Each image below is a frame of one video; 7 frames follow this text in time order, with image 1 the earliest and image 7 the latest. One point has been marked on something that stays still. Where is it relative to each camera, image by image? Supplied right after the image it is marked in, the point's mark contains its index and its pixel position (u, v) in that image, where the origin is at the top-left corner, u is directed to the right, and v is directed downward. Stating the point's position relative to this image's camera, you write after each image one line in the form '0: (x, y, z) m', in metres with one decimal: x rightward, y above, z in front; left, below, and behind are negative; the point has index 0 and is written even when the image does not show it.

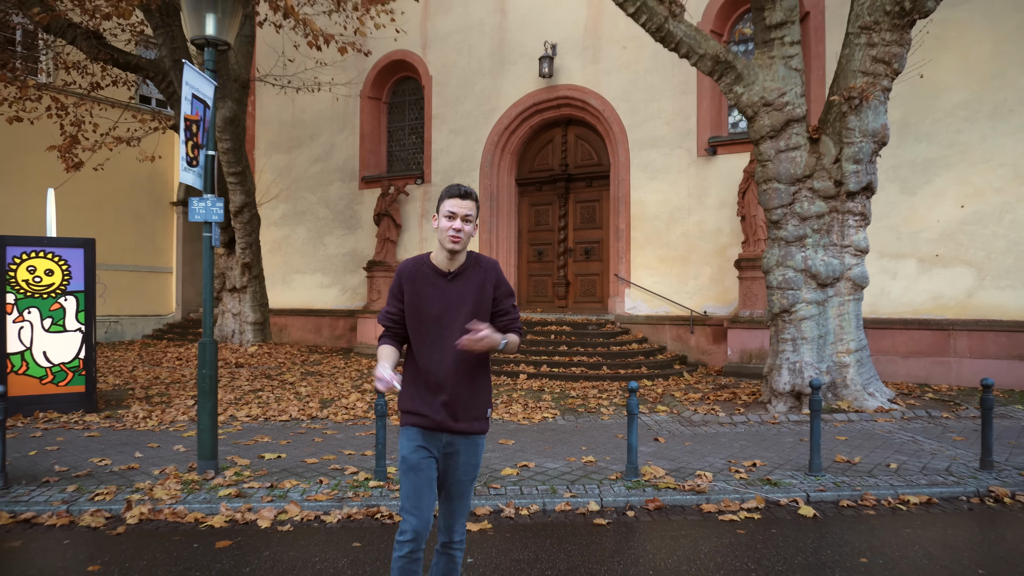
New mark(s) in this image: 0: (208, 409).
0: (-2.6, -1.0, +5.7) m
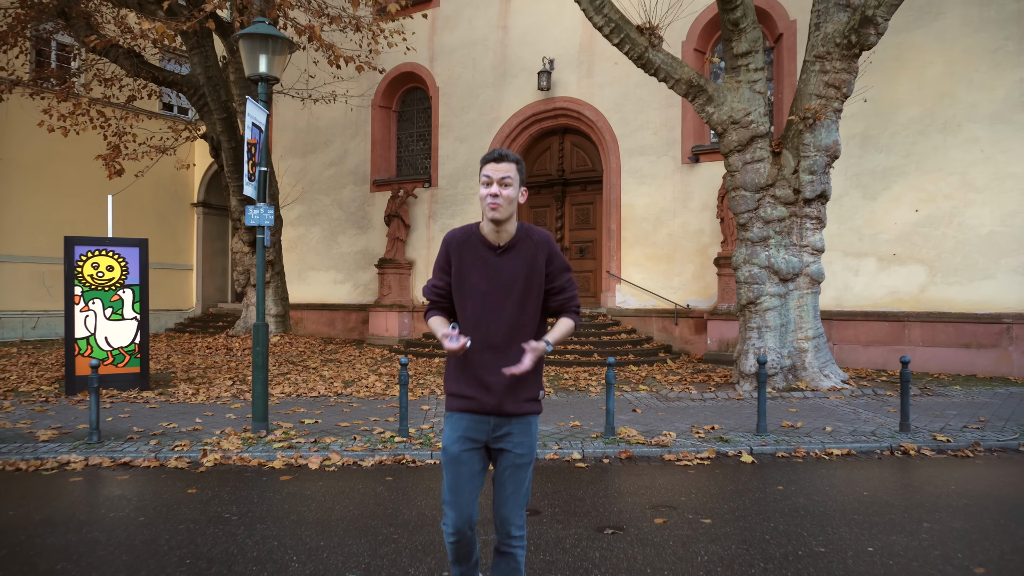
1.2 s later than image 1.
0: (-2.6, -0.9, +6.9) m
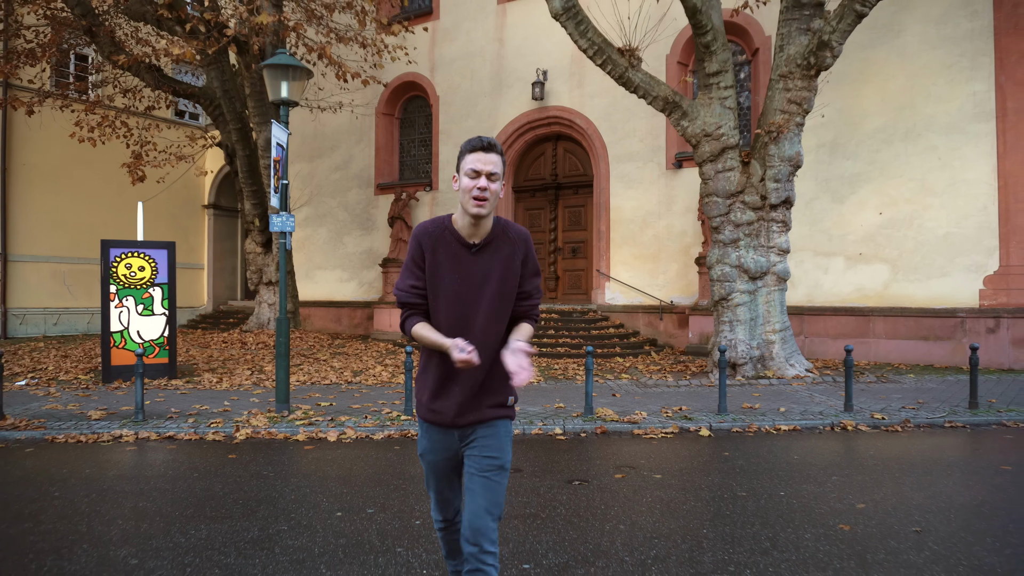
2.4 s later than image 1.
0: (-2.7, -0.9, +7.9) m
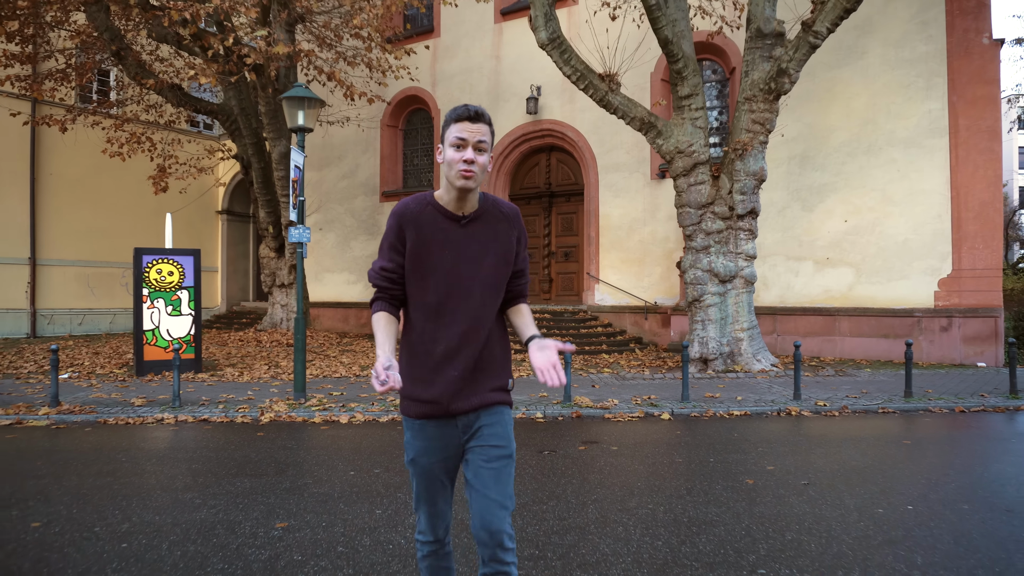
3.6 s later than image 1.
0: (-2.8, -1.0, +9.0) m
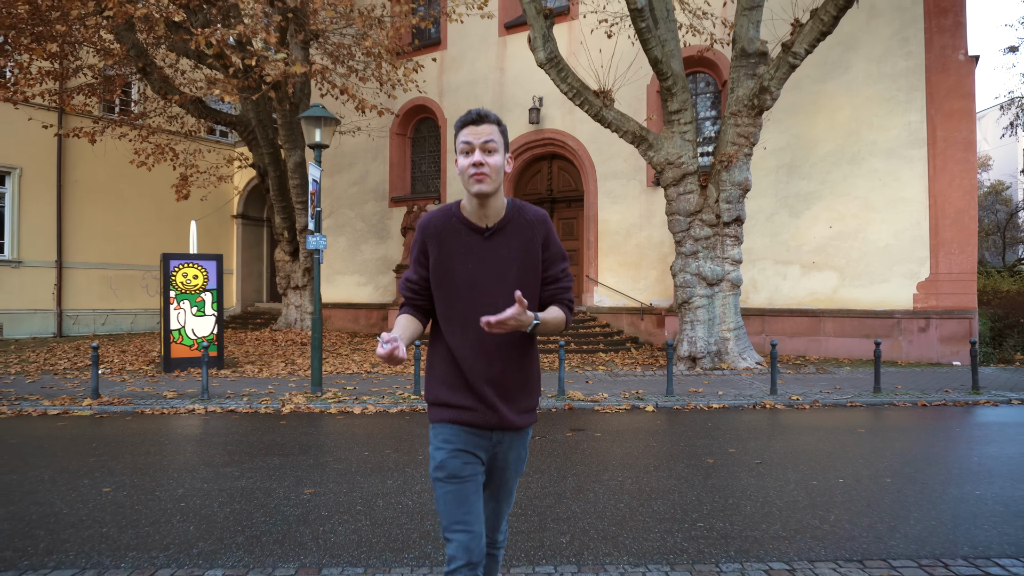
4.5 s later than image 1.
0: (-2.8, -1.0, +9.8) m
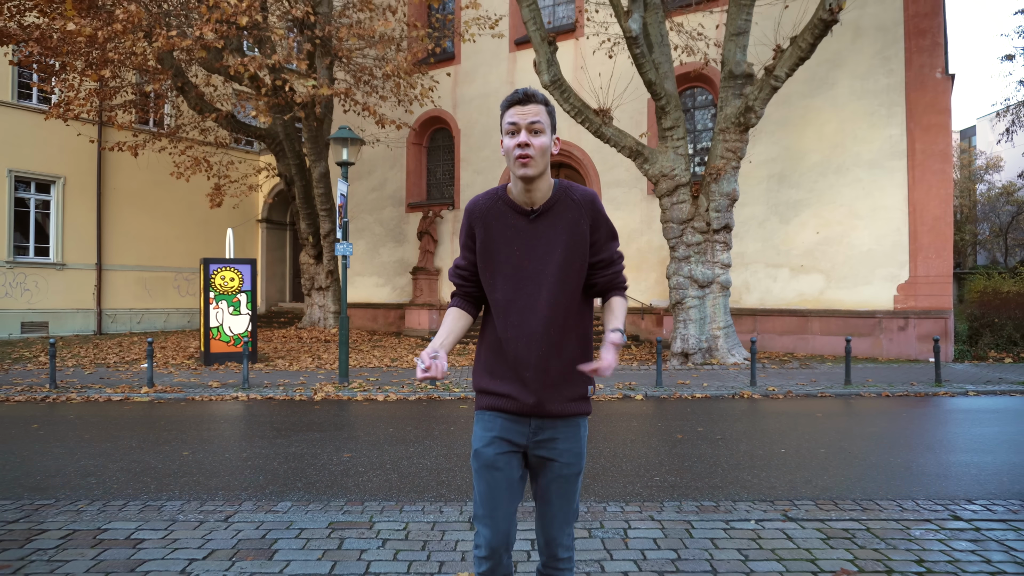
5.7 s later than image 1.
0: (-2.8, -1.0, +11.0) m
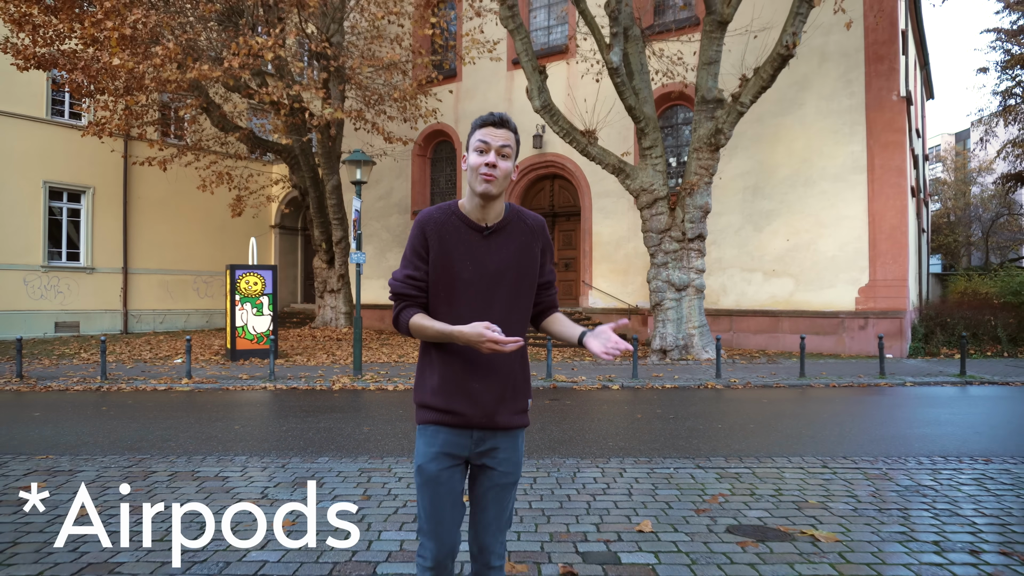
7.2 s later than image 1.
0: (-2.9, -1.1, +12.5) m
